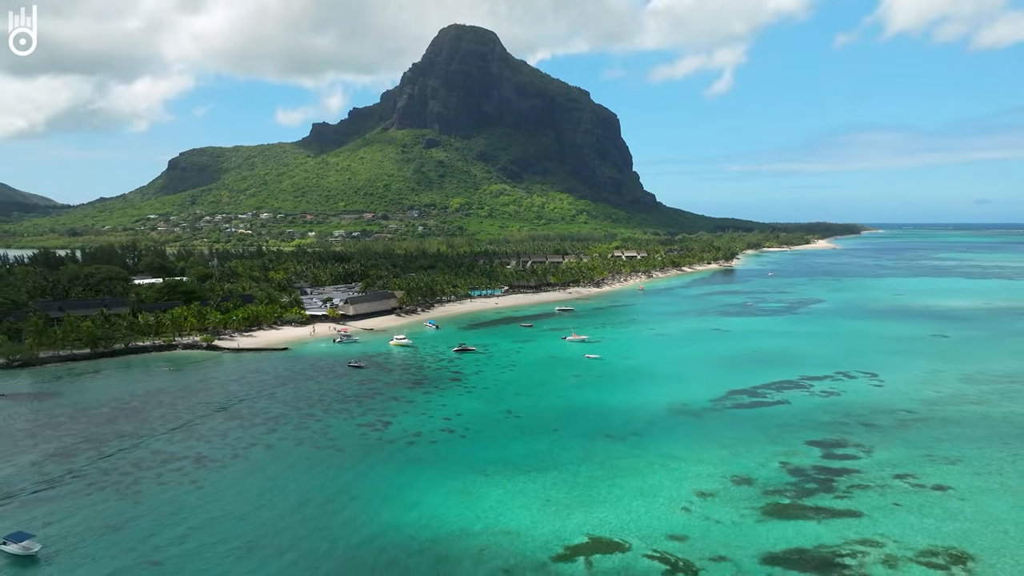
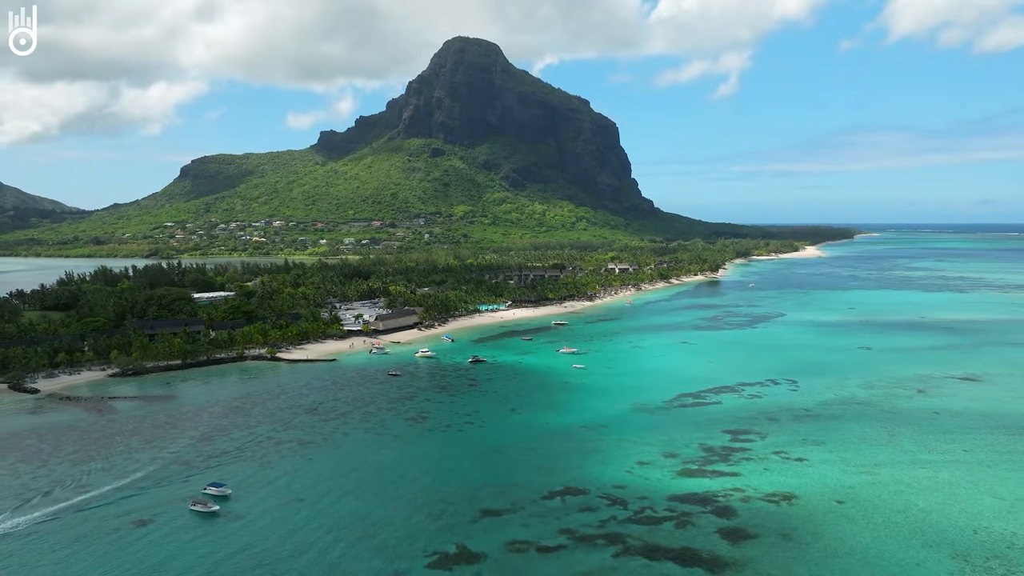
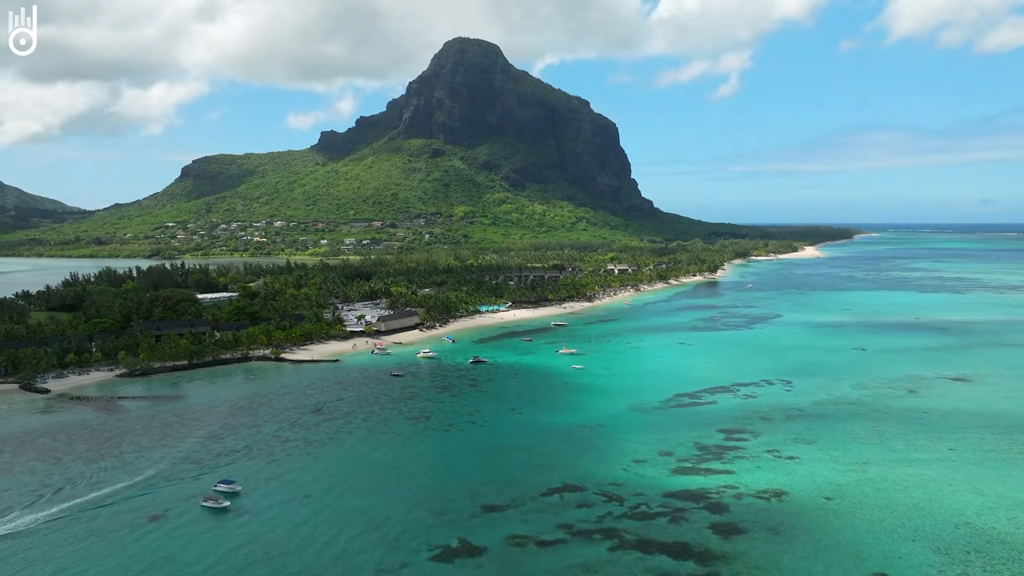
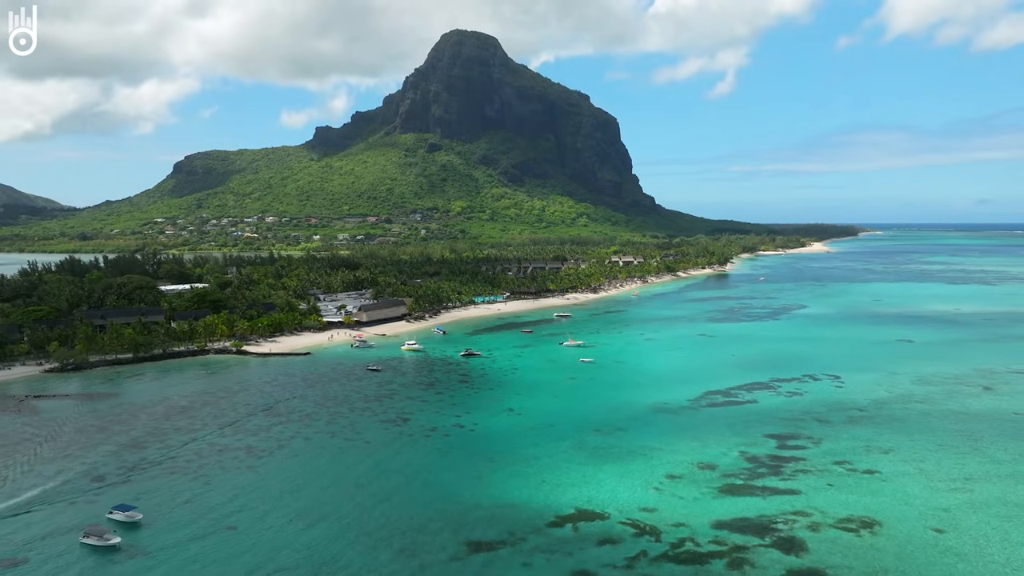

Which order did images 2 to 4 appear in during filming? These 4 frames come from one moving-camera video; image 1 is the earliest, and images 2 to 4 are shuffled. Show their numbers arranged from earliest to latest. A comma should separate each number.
4, 2, 3
